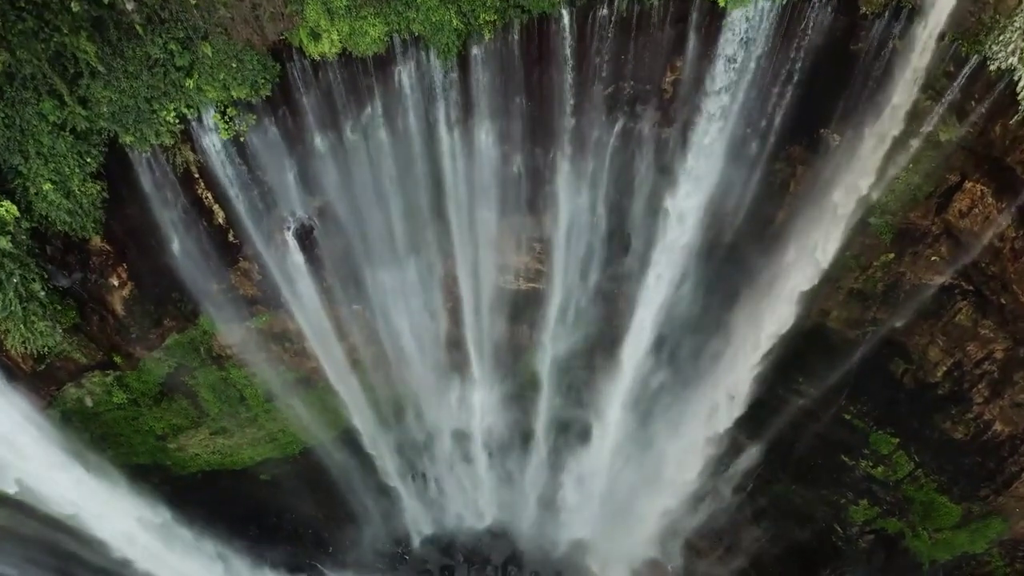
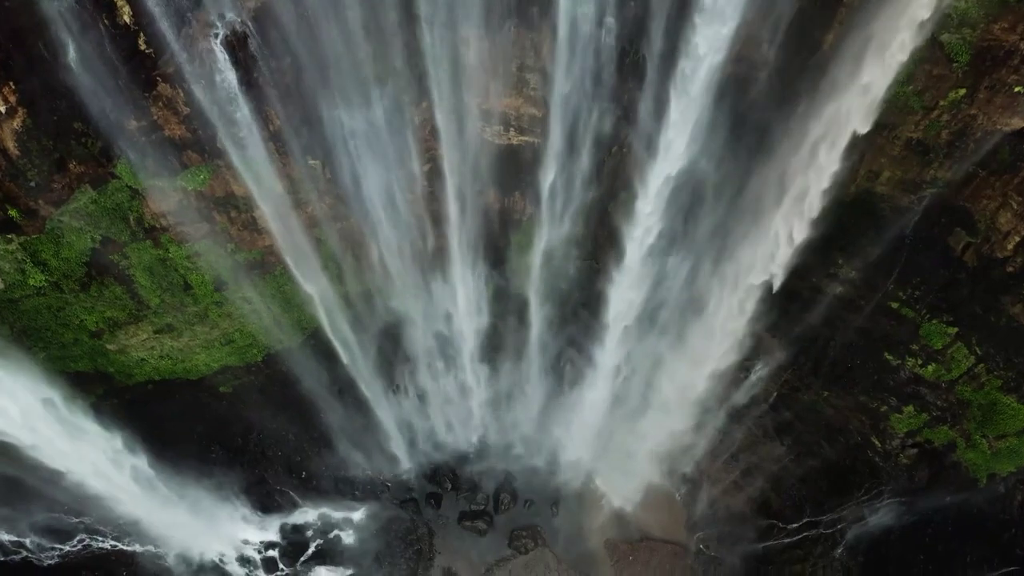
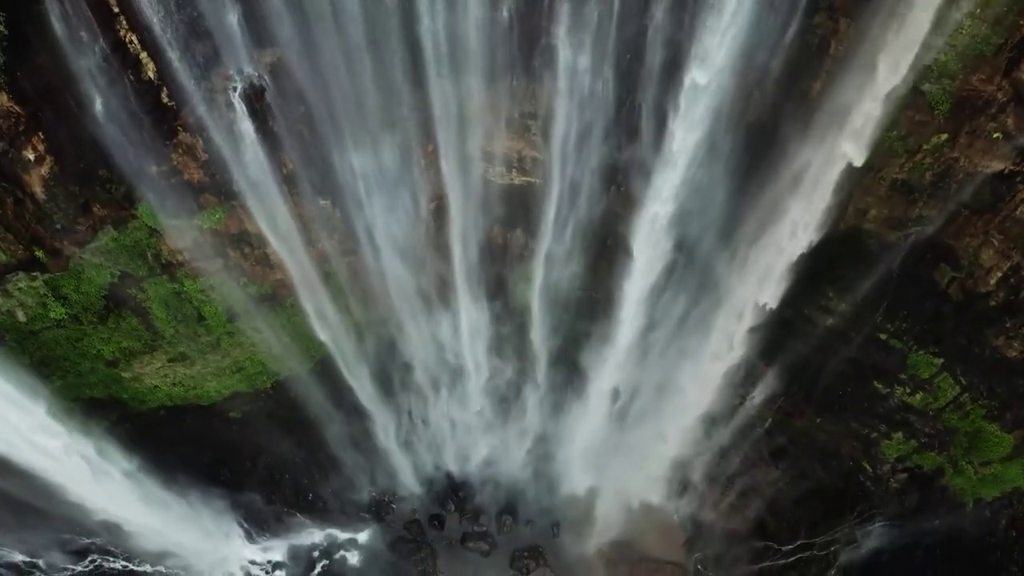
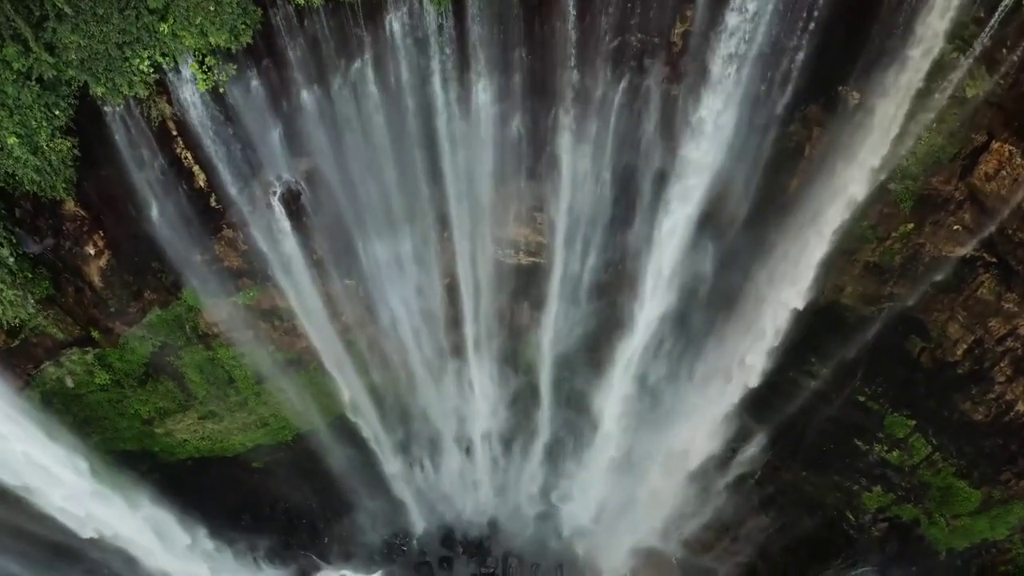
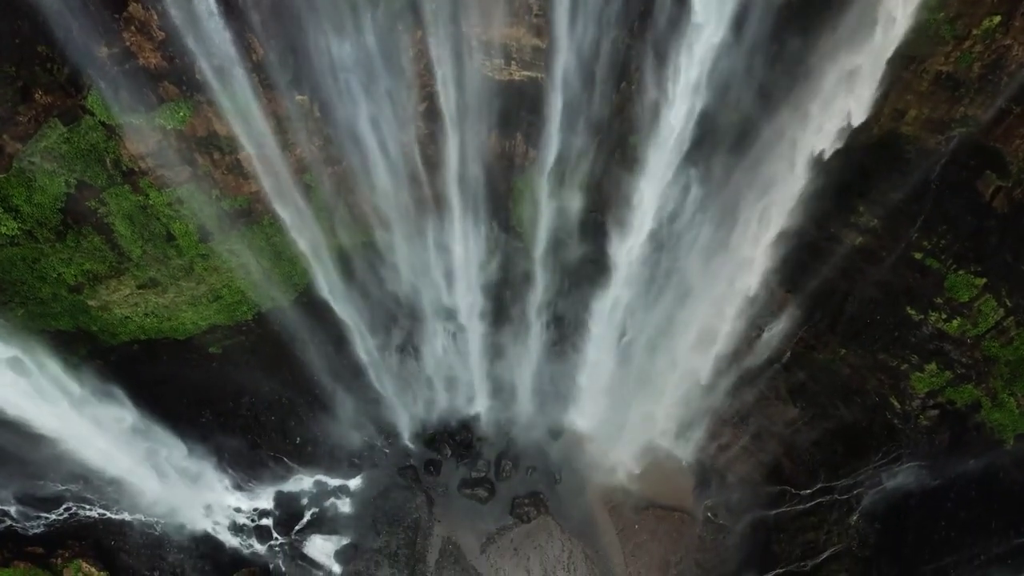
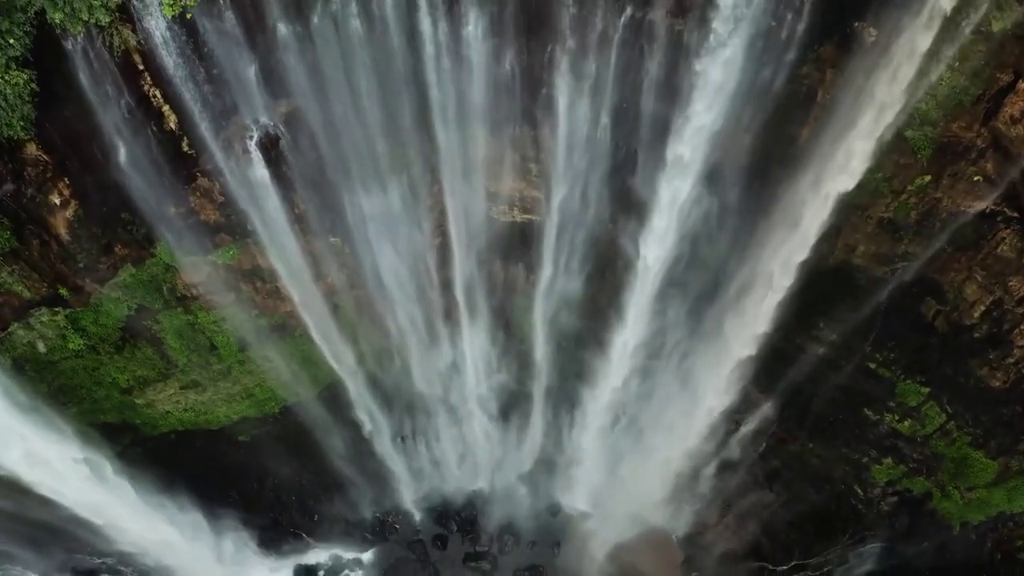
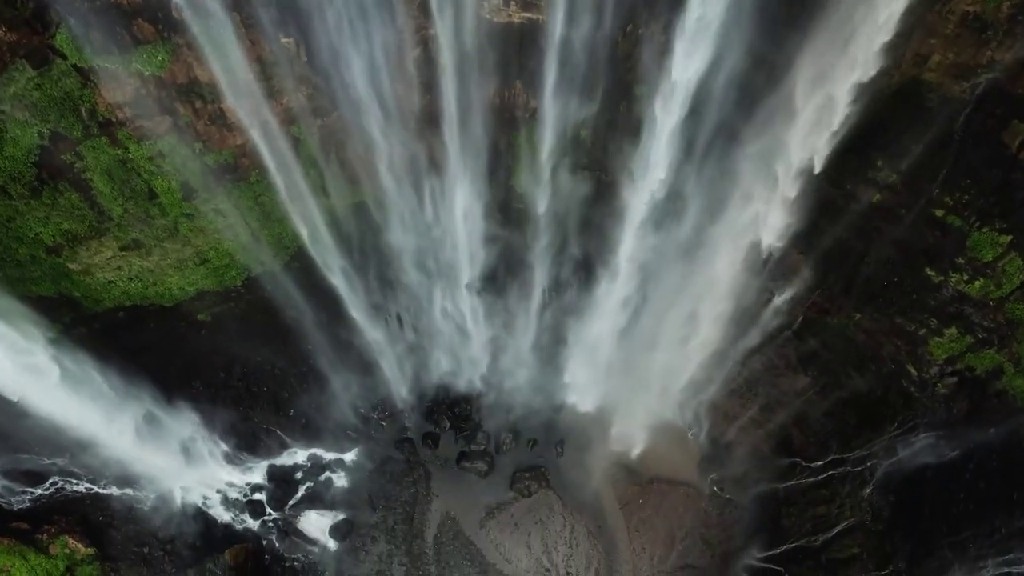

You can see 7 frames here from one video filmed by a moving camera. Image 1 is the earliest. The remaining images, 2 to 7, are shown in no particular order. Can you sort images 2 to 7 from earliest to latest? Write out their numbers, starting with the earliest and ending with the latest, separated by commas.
4, 6, 3, 2, 5, 7
